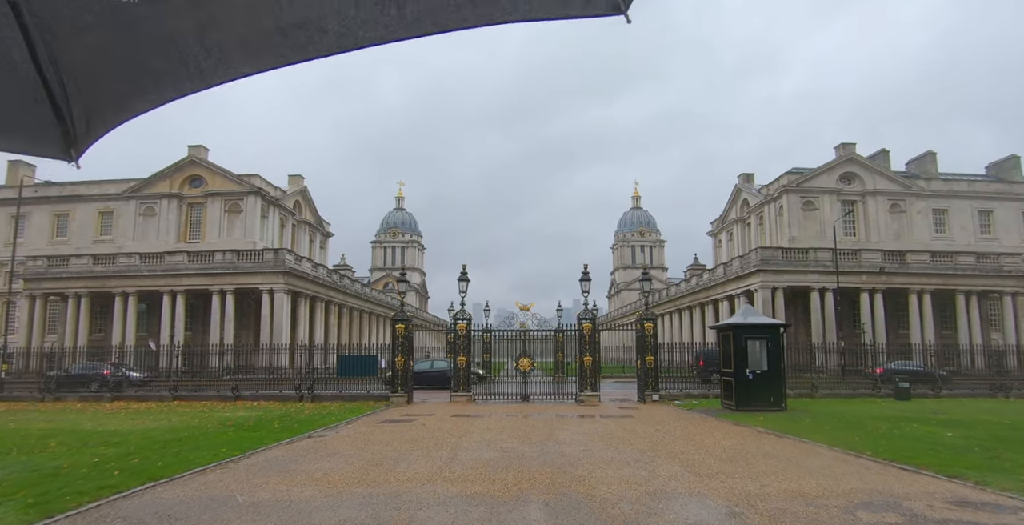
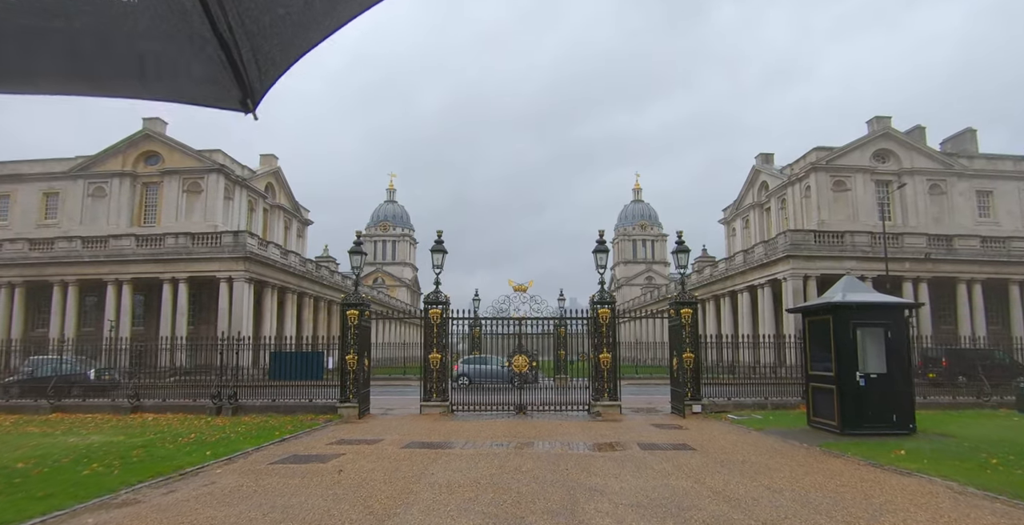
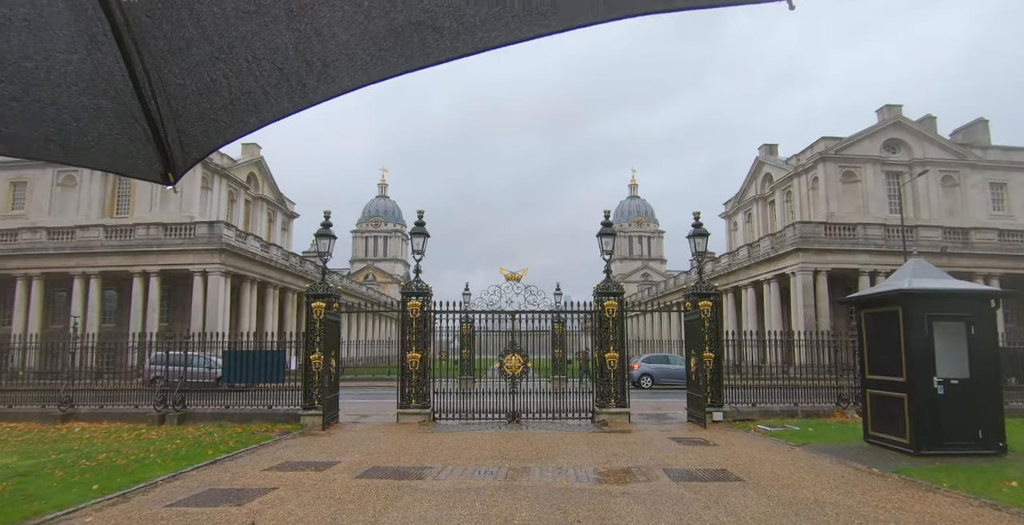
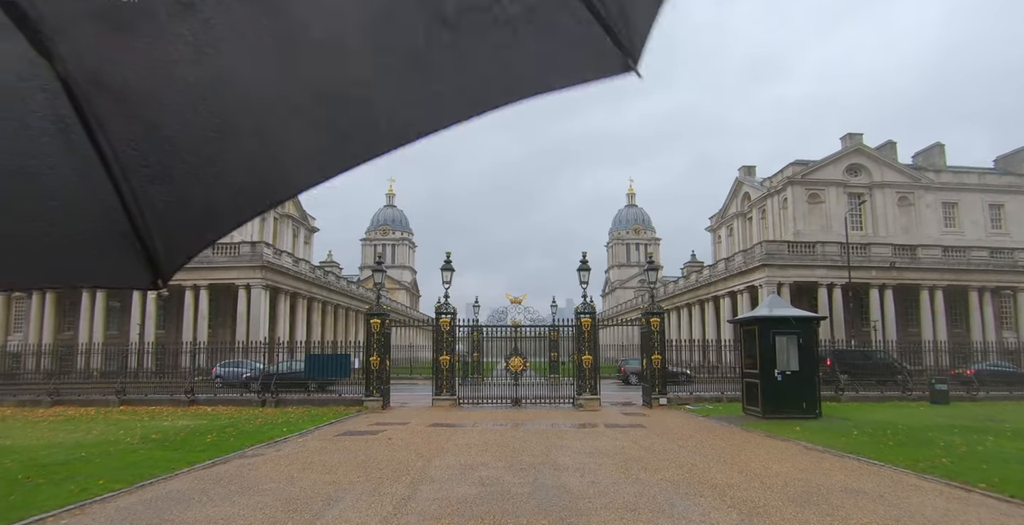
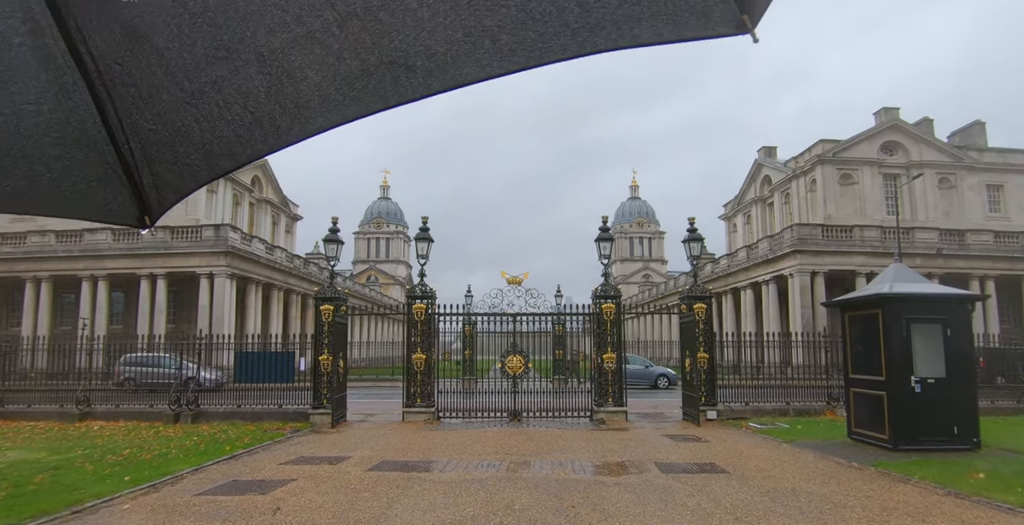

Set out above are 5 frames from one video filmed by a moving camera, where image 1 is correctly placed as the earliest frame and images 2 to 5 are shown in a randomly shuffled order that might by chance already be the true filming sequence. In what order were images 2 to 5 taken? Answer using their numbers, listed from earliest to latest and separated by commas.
4, 2, 5, 3
